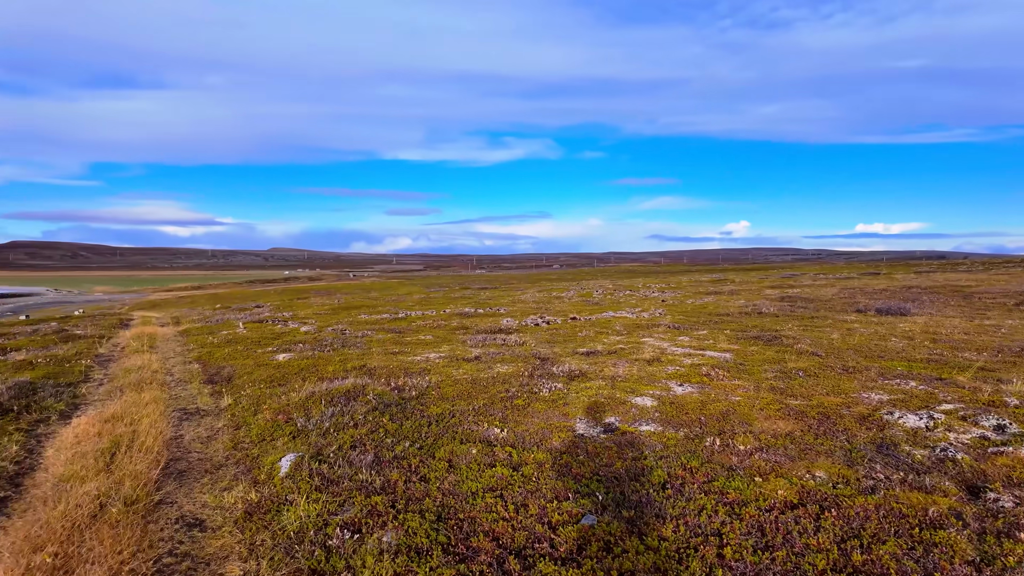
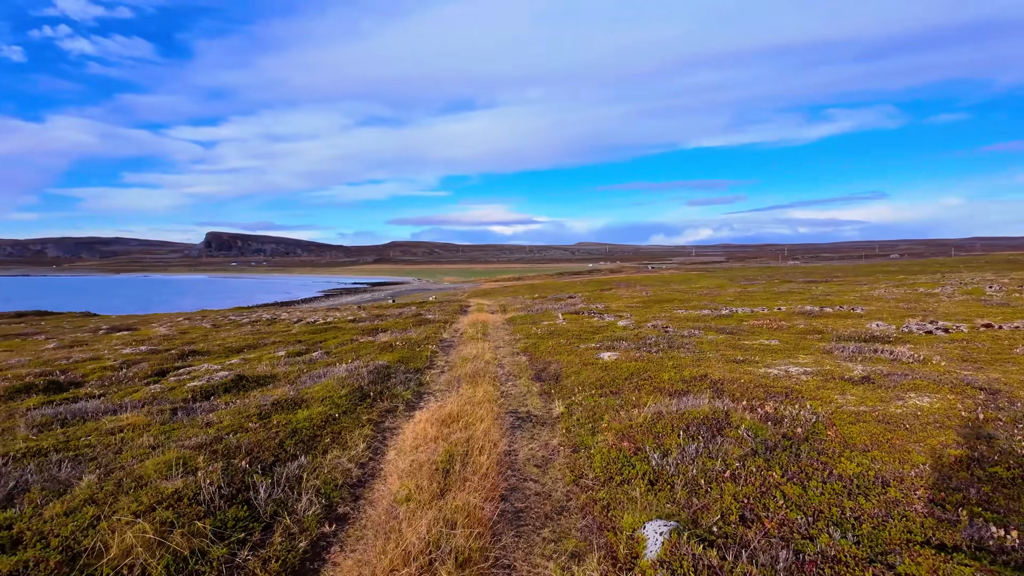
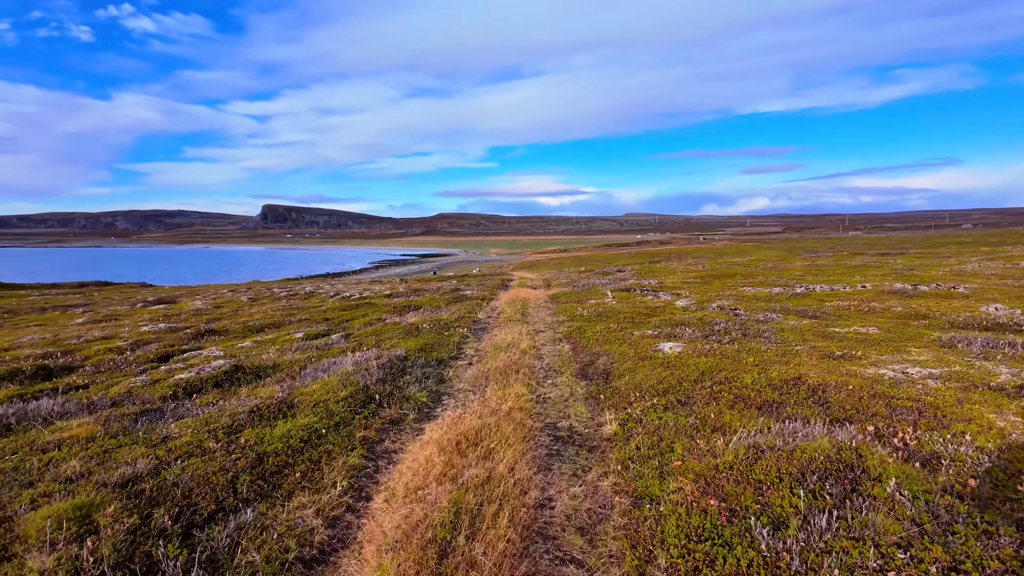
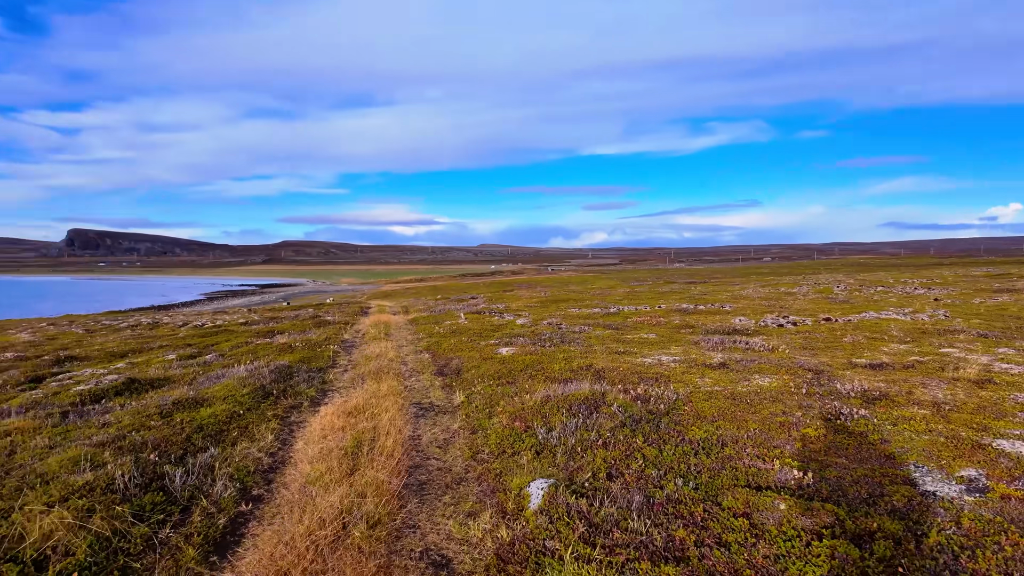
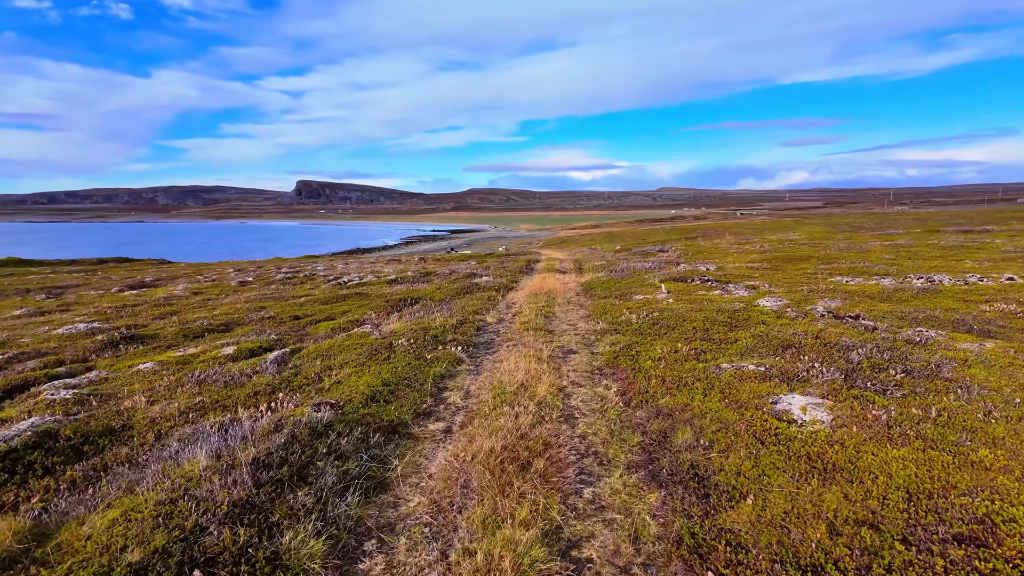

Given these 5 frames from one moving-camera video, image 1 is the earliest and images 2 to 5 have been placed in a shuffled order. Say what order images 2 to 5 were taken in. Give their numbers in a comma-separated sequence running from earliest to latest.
4, 2, 3, 5
